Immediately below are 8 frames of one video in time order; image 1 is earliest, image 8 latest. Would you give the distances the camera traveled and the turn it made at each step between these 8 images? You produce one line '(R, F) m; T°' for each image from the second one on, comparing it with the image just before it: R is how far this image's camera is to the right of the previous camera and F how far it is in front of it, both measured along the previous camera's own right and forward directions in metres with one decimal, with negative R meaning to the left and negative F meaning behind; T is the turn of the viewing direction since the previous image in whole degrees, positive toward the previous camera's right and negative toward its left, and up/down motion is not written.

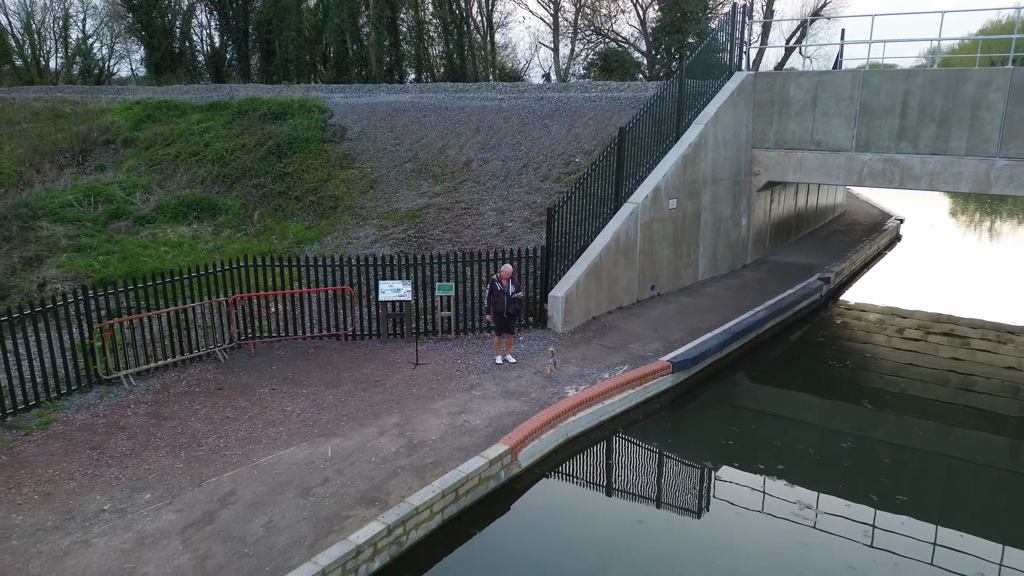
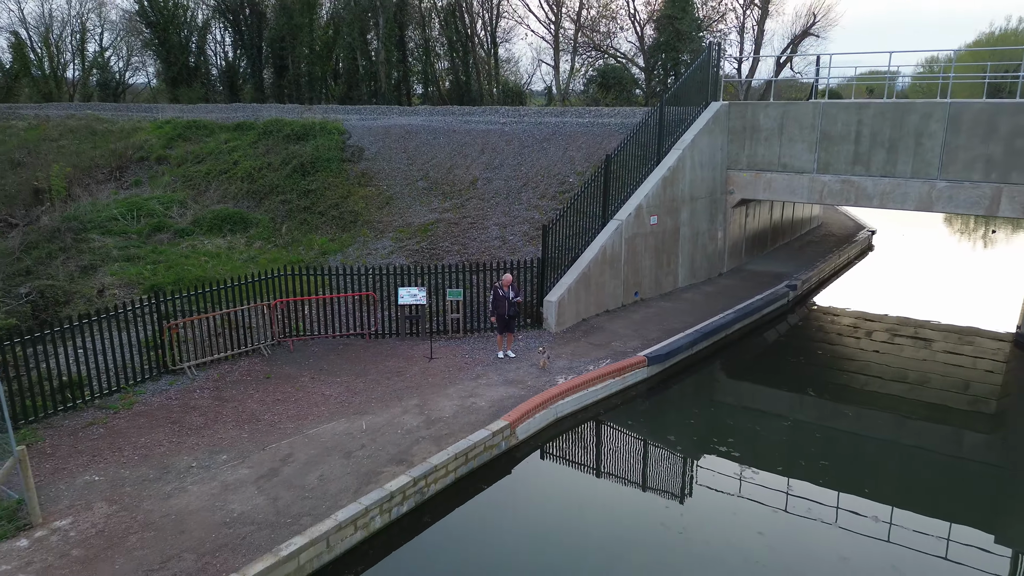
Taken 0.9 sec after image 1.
(0.0, -1.3) m; 0°
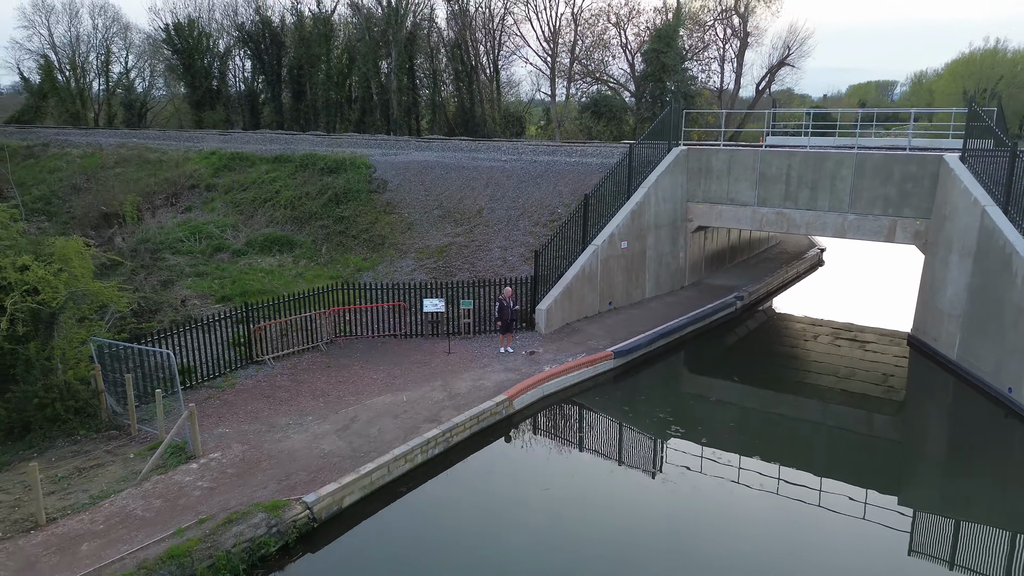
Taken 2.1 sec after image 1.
(0.0, -2.7) m; 0°
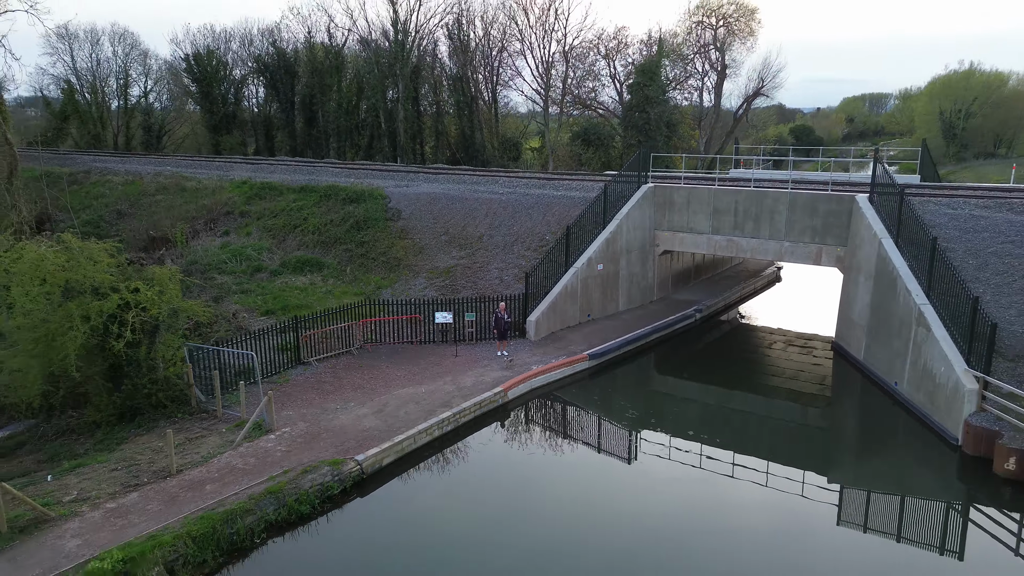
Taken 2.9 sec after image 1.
(+0.1, -2.8) m; 0°
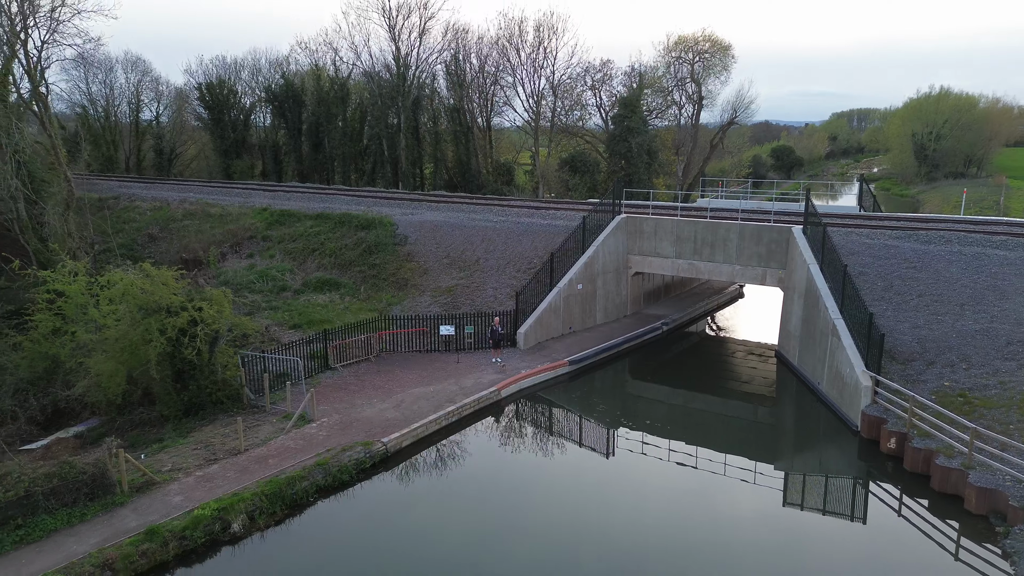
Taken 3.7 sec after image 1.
(0.0, -2.8) m; 0°
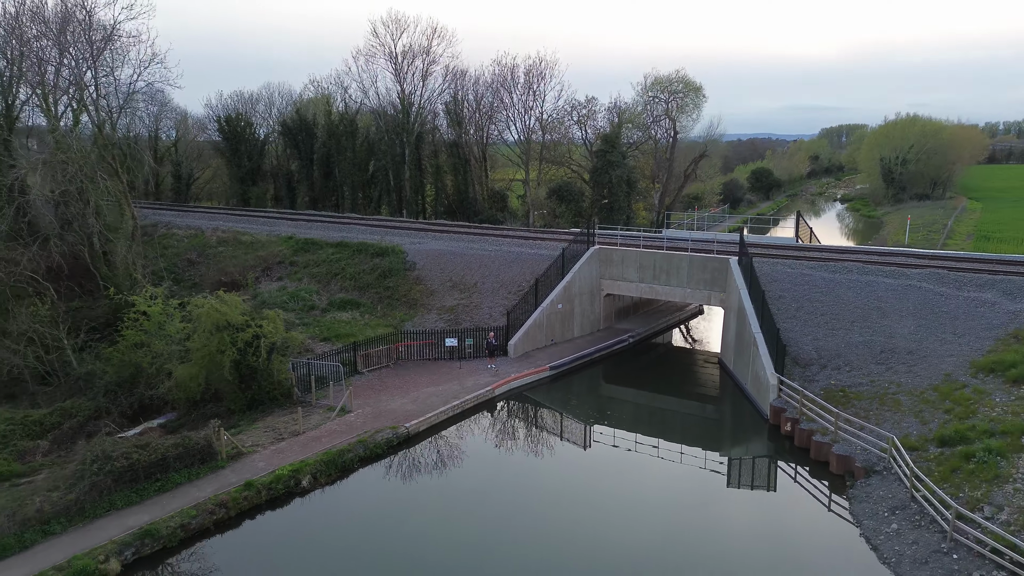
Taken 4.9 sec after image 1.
(+0.1, -4.2) m; 0°
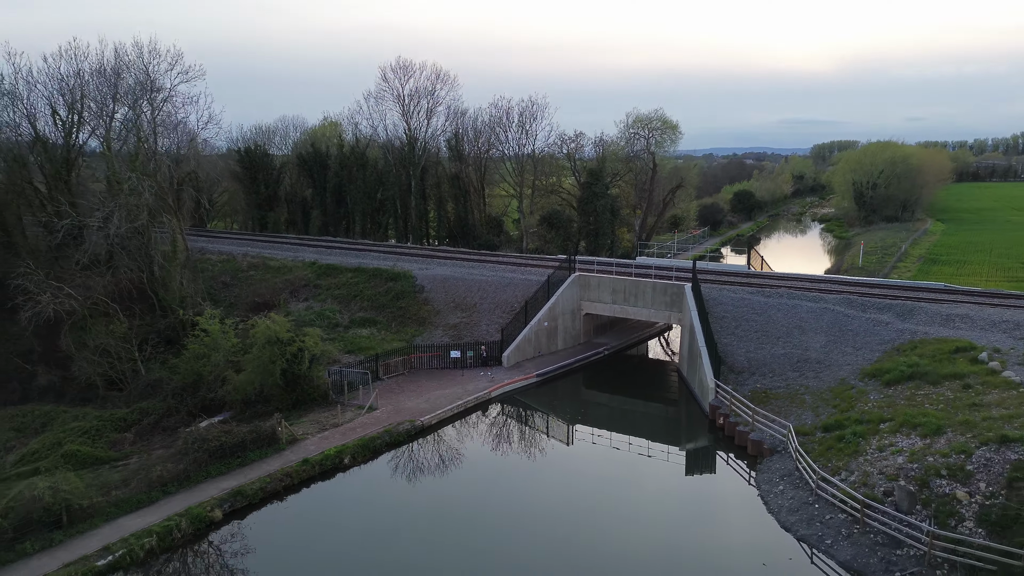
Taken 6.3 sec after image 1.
(+0.2, -4.6) m; 0°
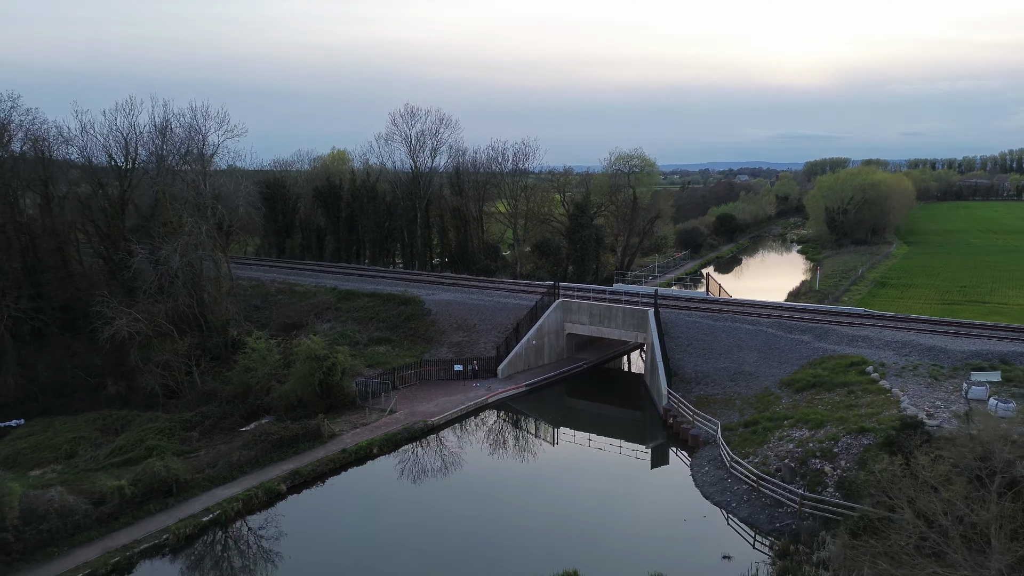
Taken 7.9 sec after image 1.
(+0.2, -5.5) m; 0°
